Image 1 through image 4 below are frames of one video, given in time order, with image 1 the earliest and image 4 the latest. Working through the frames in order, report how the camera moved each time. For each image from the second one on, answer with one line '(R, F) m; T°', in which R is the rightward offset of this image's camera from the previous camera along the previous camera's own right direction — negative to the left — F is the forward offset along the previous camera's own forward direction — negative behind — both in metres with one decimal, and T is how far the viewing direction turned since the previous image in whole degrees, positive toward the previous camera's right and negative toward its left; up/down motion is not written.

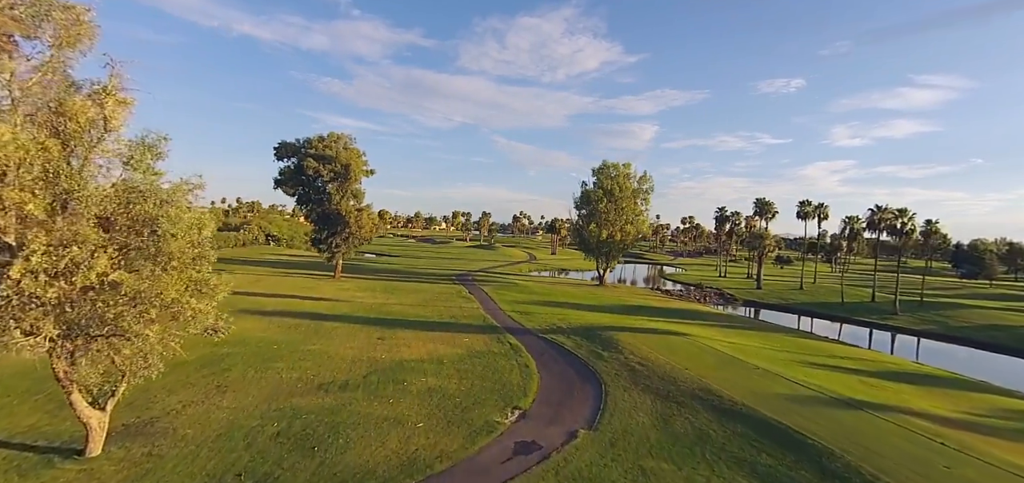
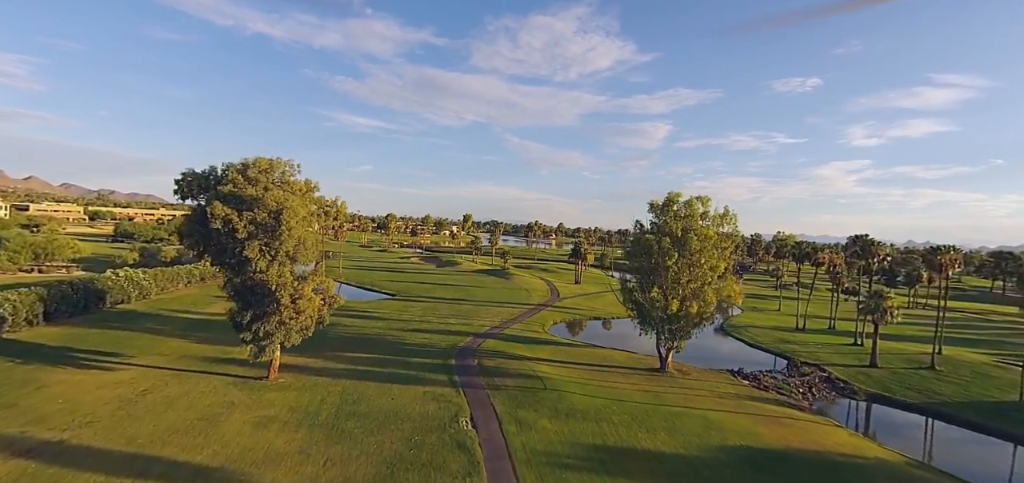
(-1.2, +16.4) m; -1°
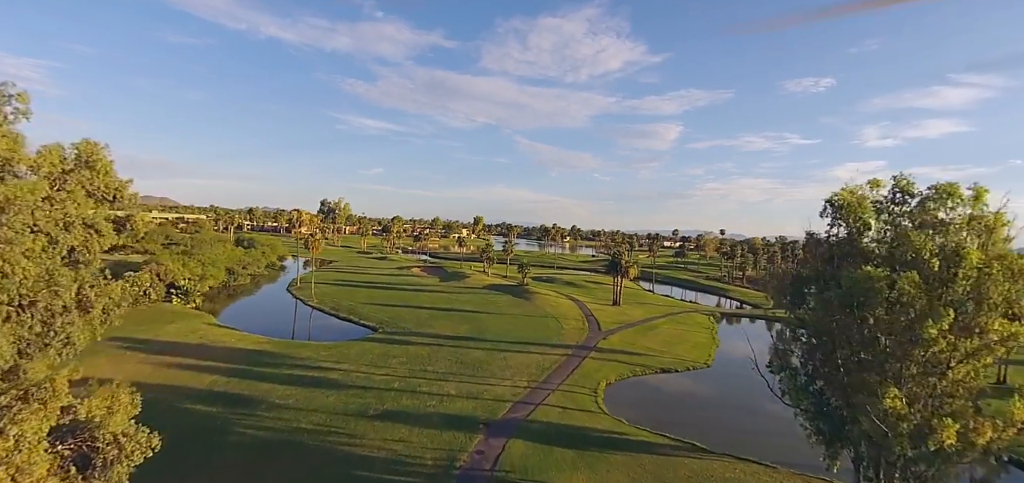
(-1.8, +19.0) m; -1°
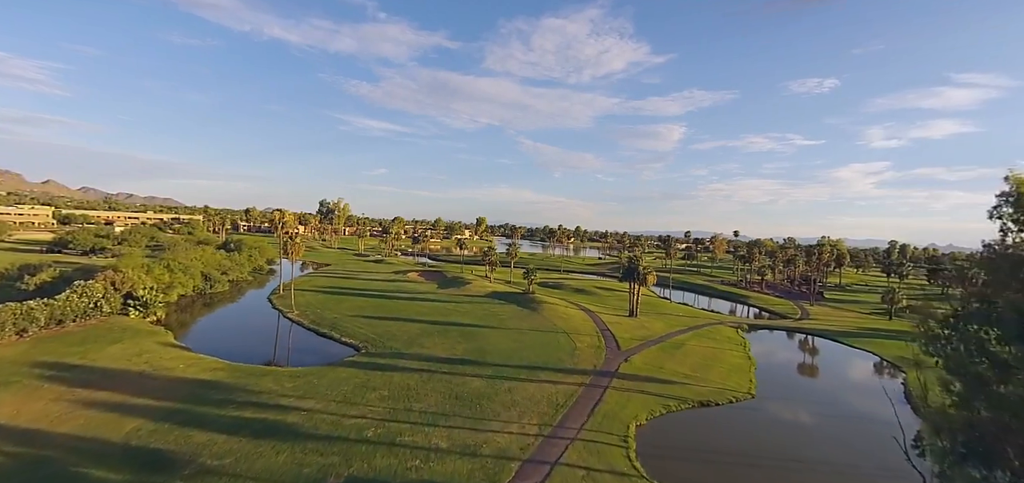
(-0.3, +7.2) m; 0°
